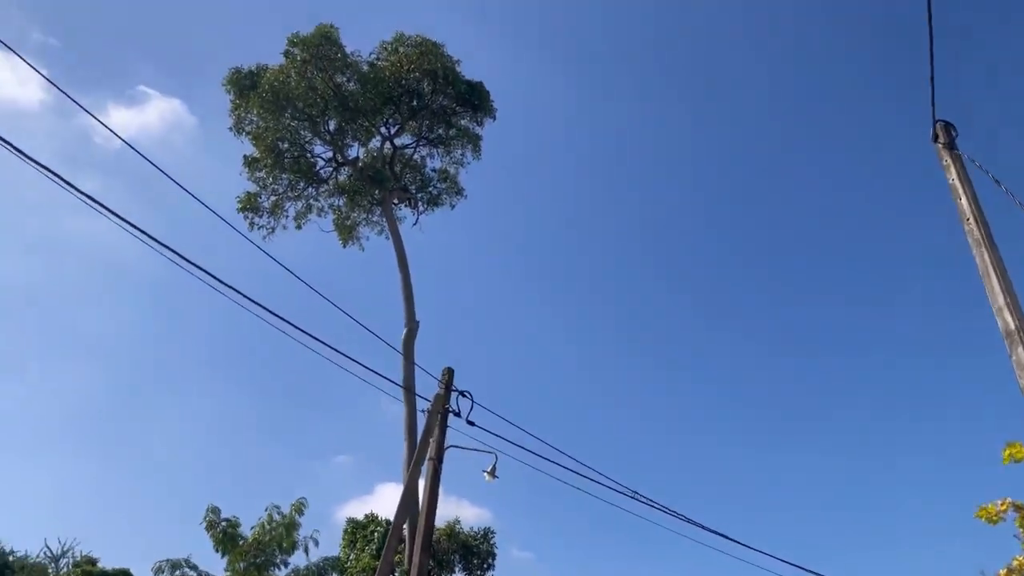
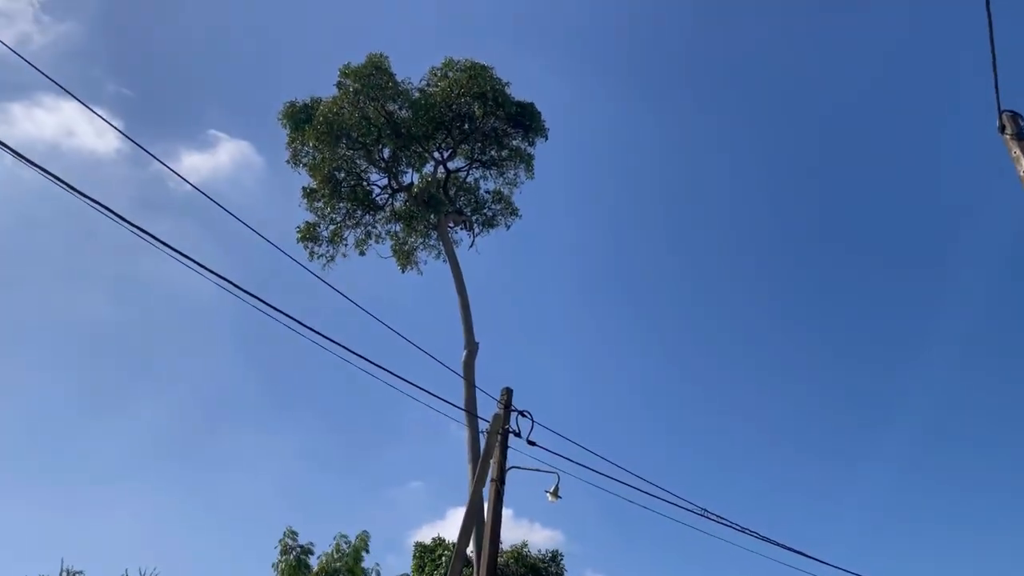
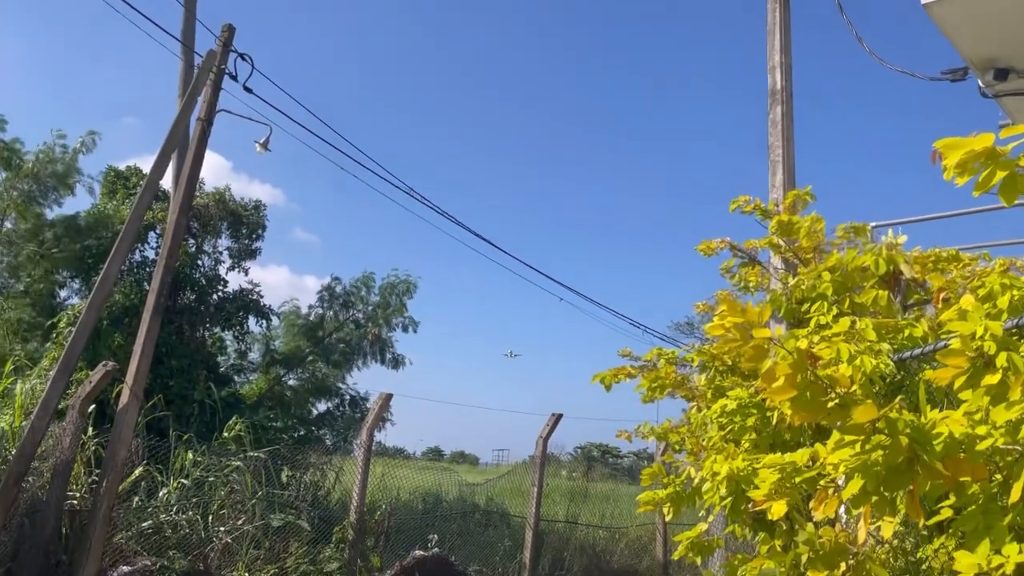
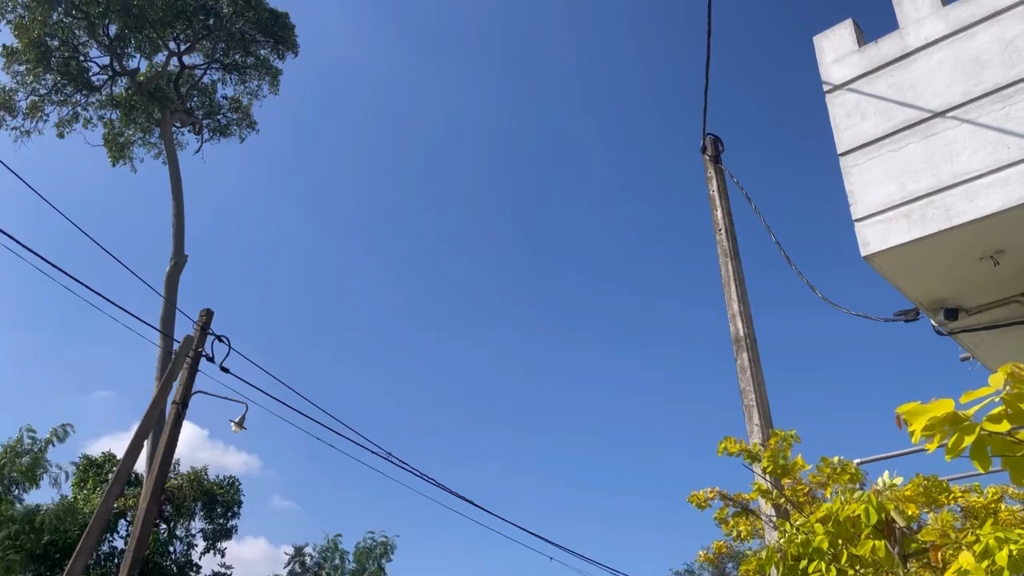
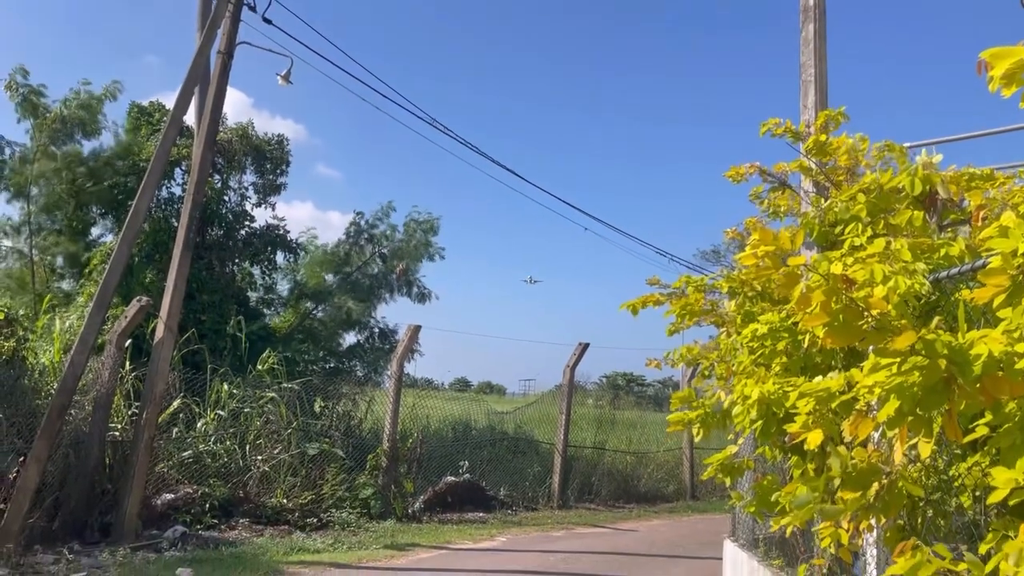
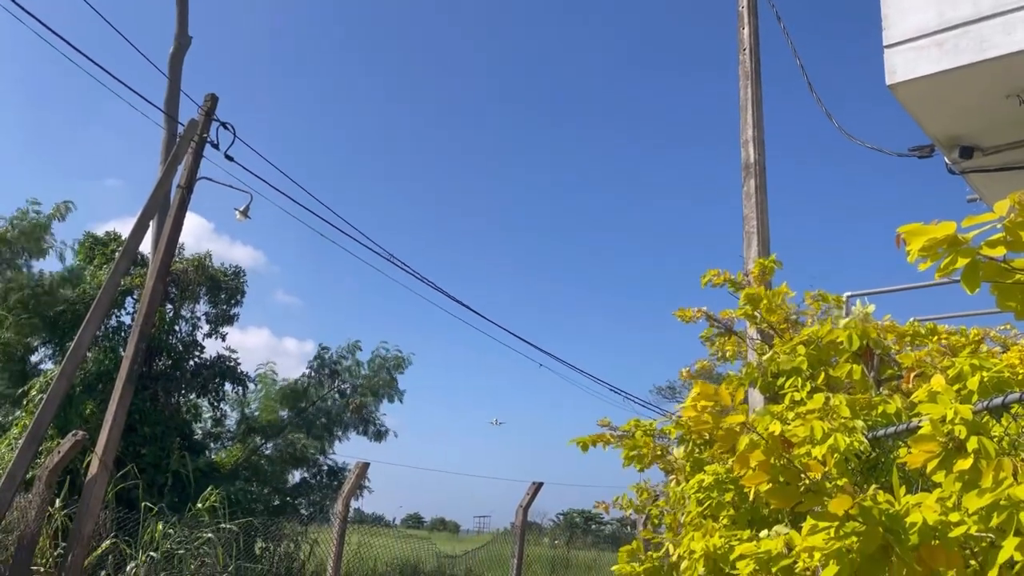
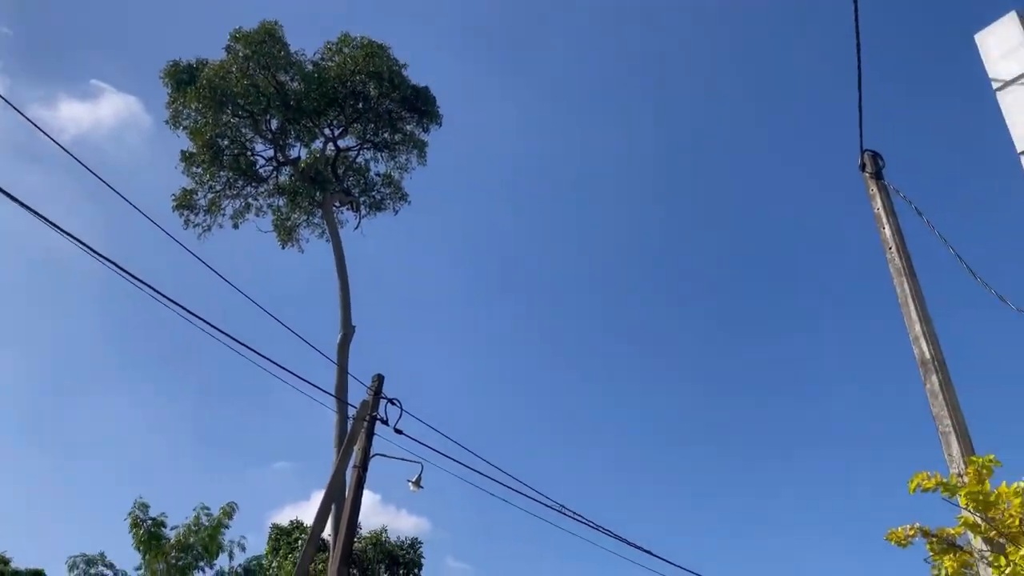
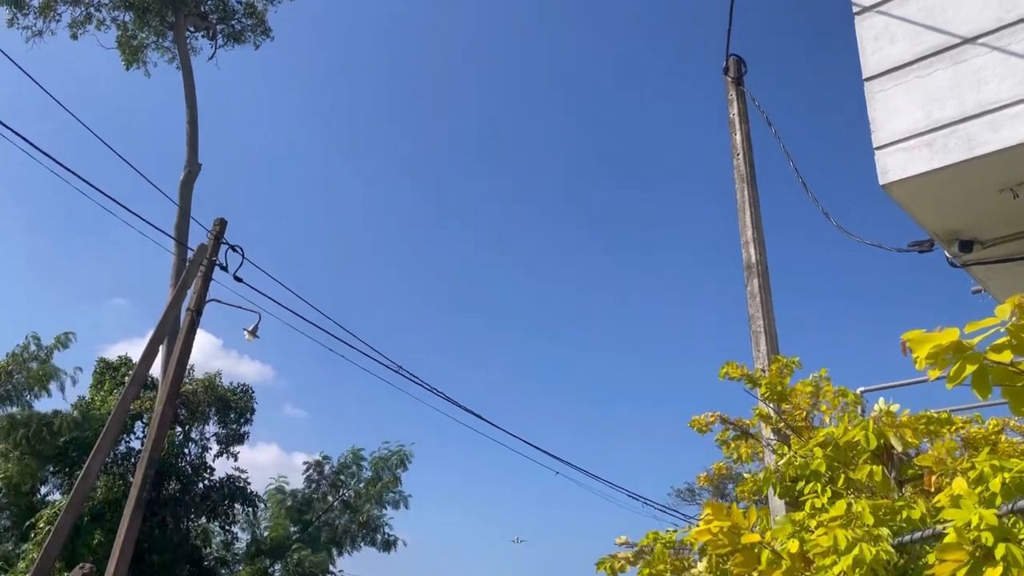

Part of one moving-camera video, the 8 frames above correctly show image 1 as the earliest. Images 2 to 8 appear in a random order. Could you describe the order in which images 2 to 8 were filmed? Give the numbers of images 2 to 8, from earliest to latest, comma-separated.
2, 7, 4, 8, 6, 3, 5
